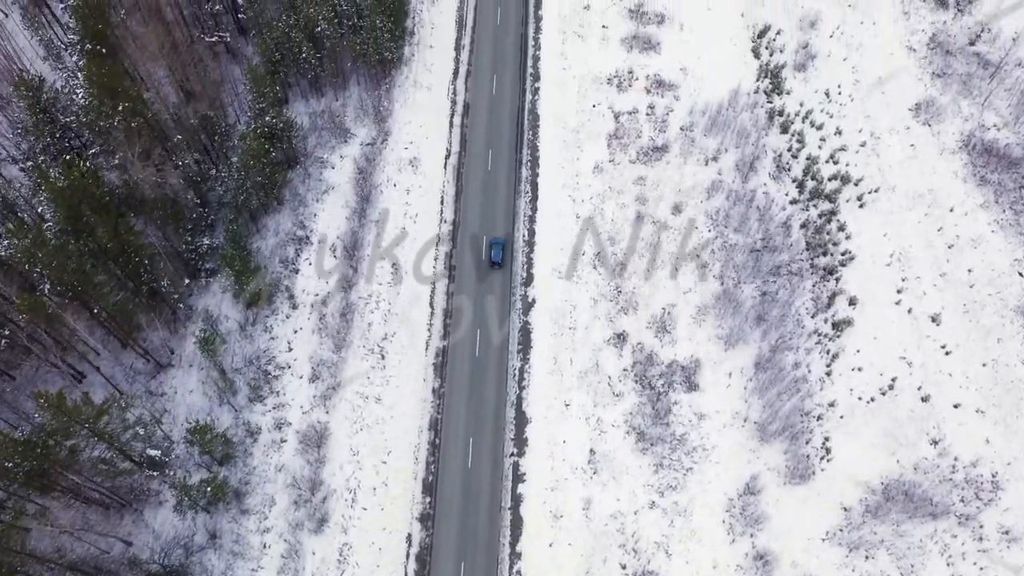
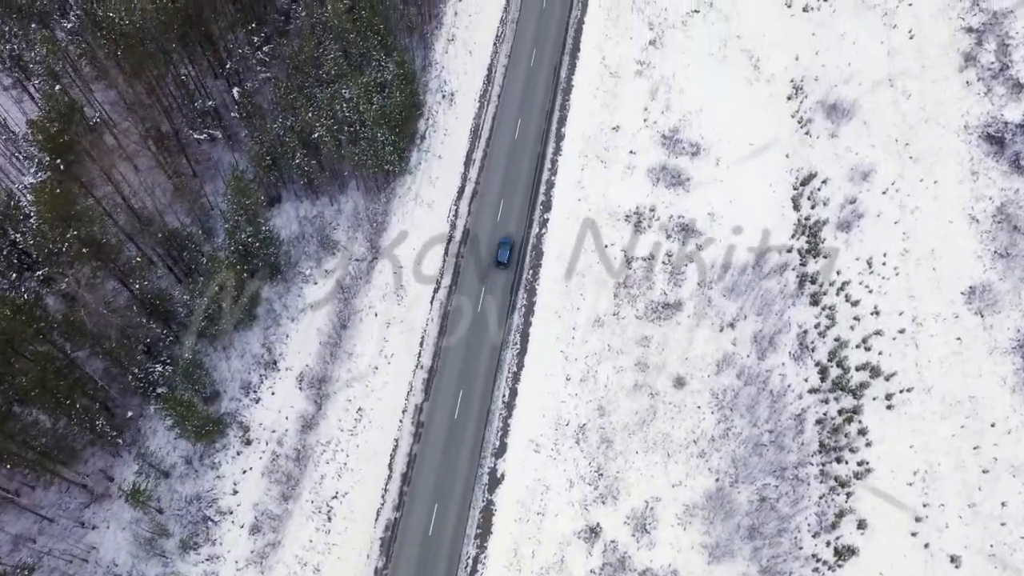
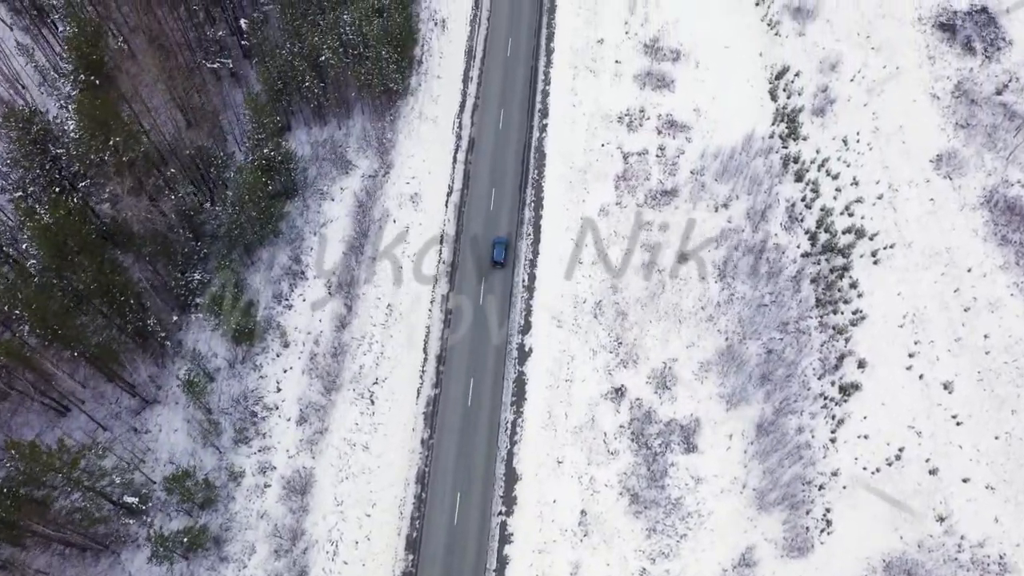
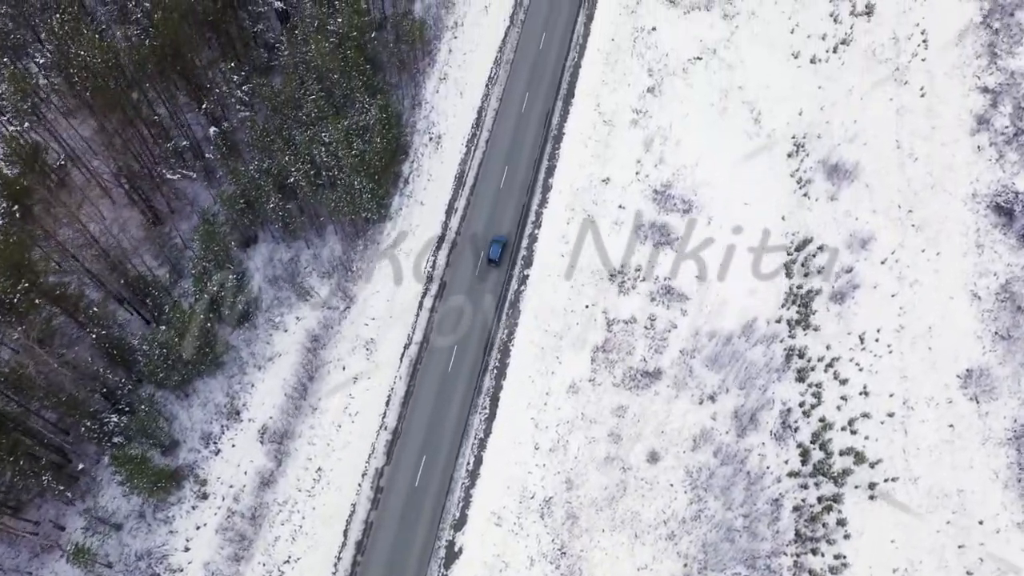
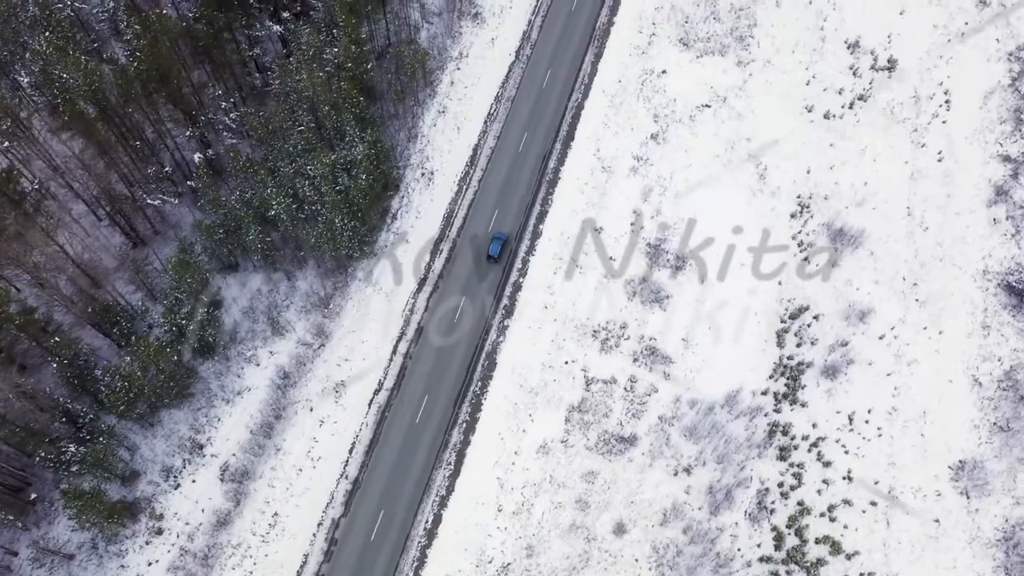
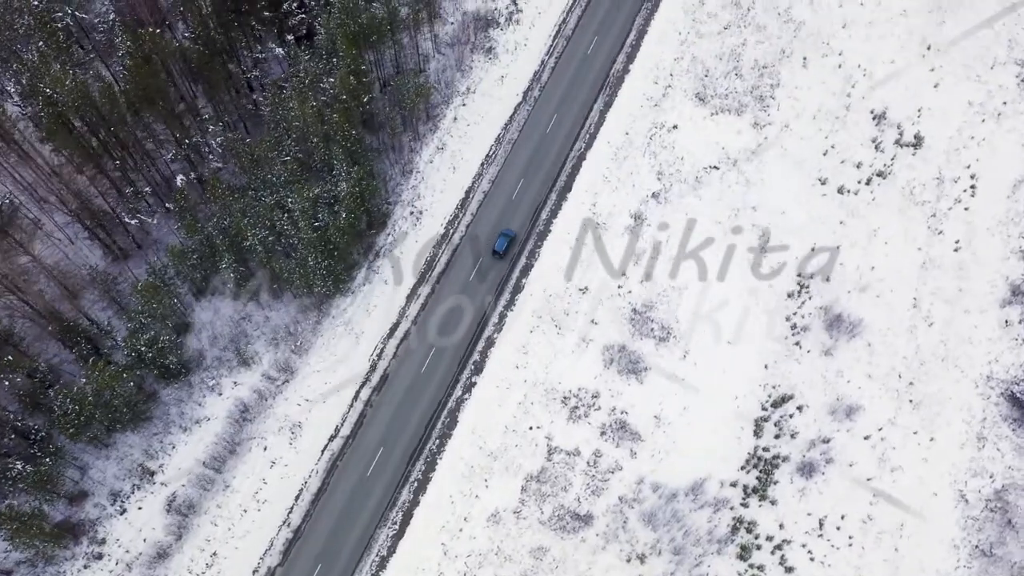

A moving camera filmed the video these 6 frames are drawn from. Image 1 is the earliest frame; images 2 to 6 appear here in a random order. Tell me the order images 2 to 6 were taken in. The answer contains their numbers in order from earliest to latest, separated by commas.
3, 2, 4, 5, 6
